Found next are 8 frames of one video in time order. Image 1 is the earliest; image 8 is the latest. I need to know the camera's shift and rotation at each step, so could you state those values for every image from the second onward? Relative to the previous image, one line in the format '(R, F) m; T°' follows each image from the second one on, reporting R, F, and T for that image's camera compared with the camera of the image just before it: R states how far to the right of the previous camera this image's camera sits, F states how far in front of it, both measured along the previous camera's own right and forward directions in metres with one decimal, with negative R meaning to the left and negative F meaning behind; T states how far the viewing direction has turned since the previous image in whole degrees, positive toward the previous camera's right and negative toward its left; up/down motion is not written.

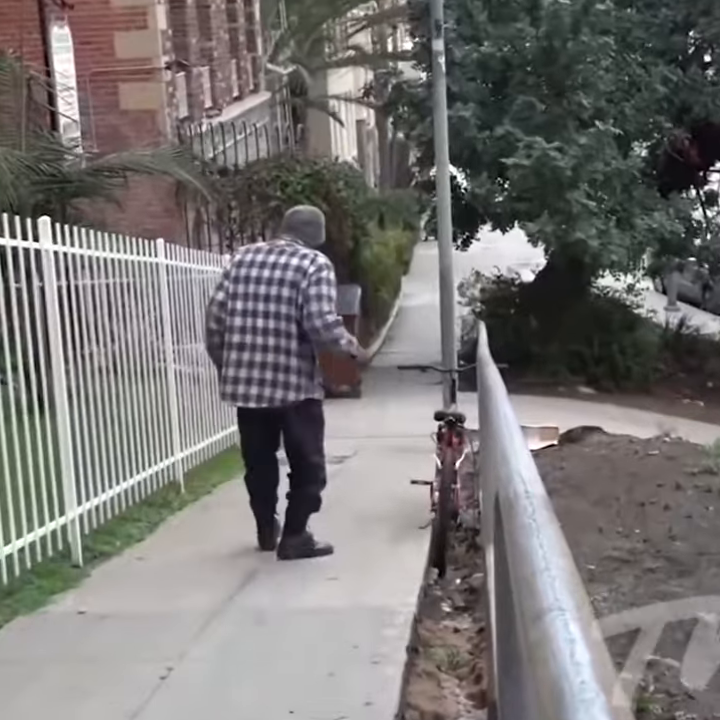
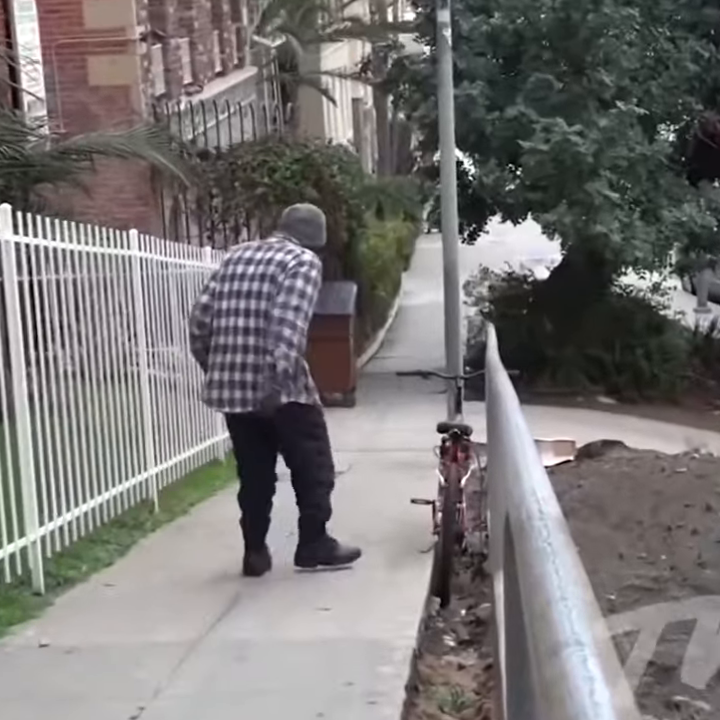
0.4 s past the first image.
(+0.1, +1.2) m; 0°
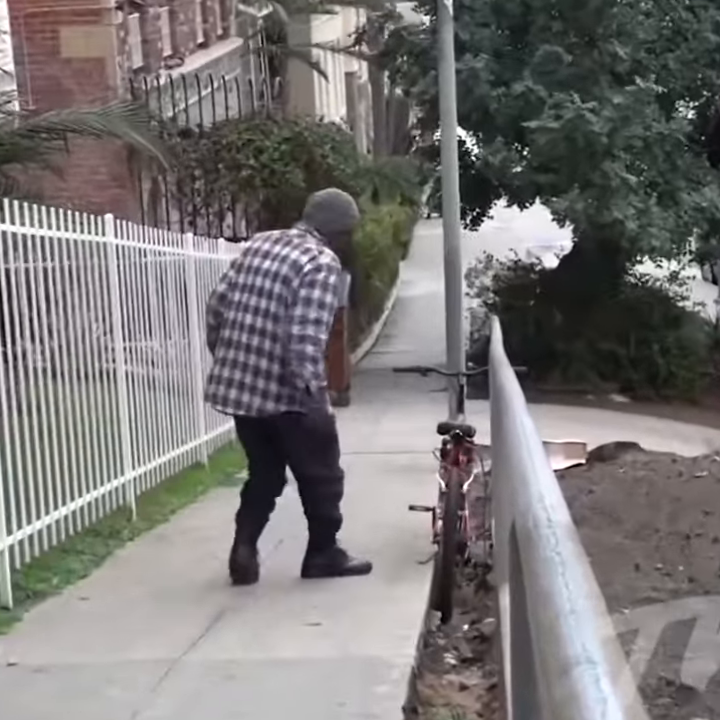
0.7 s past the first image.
(+0.1, +0.8) m; 0°
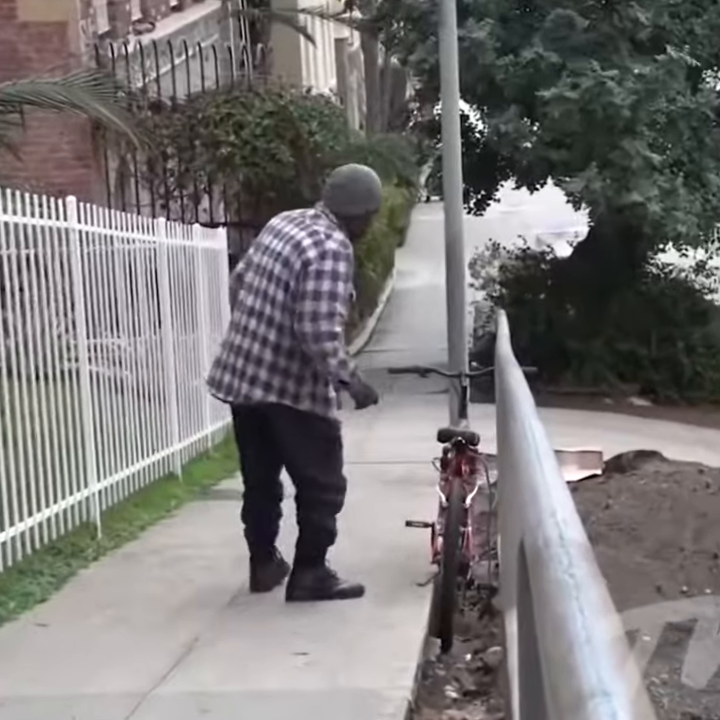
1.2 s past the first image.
(+0.1, +1.0) m; 0°
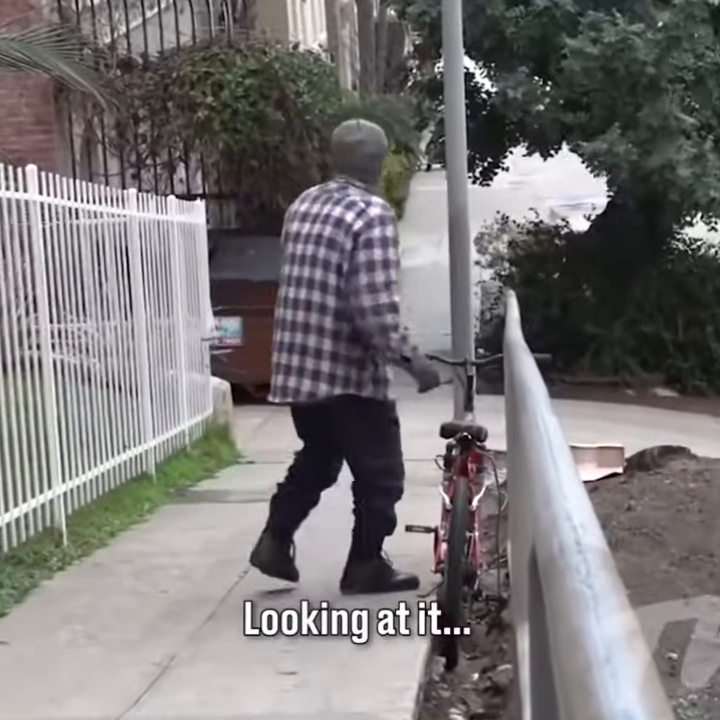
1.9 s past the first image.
(0.0, +0.9) m; 0°
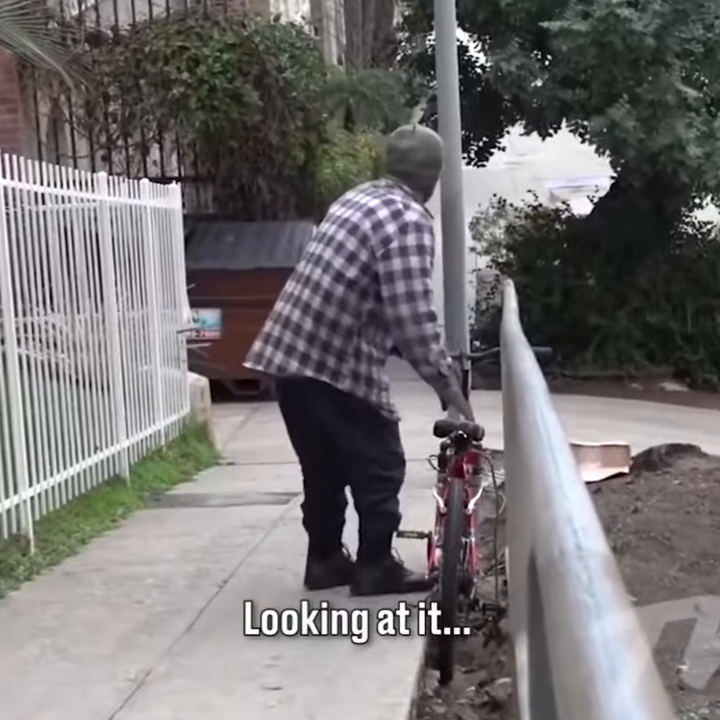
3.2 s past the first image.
(0.0, +0.5) m; 0°
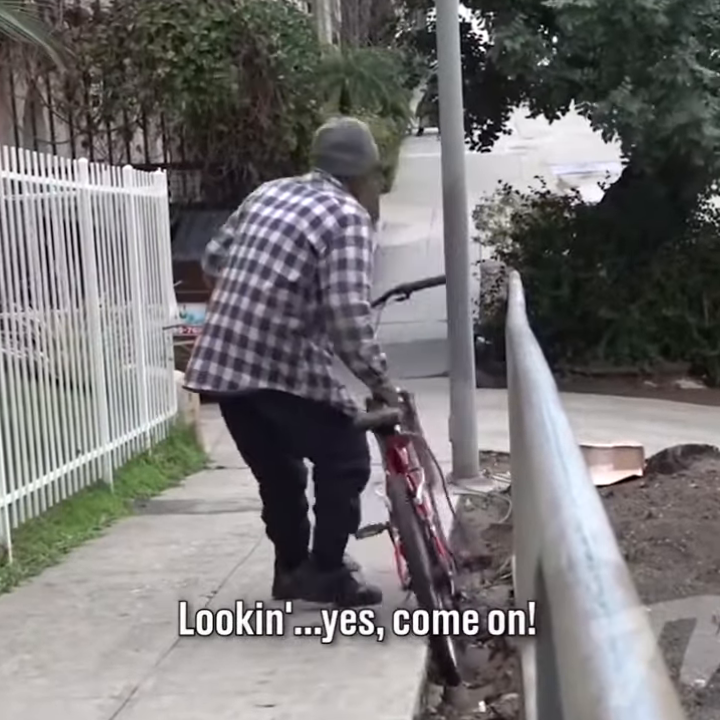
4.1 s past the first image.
(0.0, +0.4) m; 0°
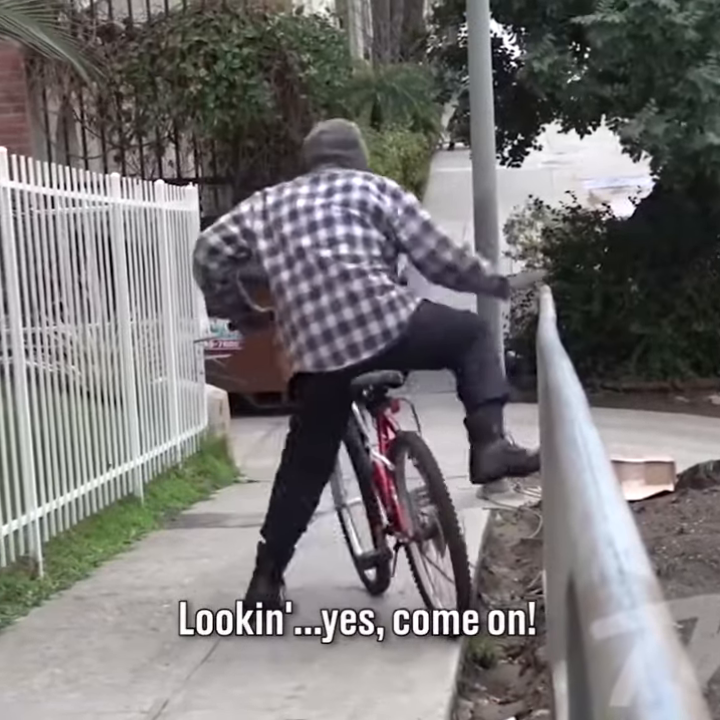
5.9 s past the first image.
(0.0, 0.0) m; -1°
